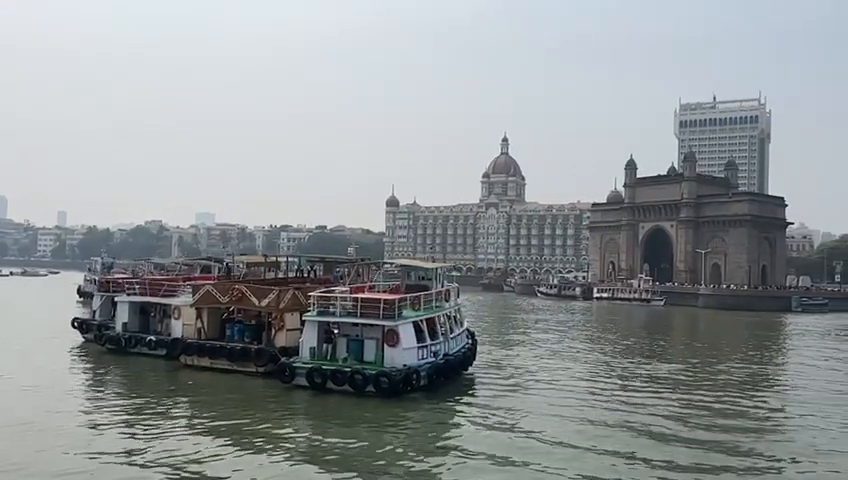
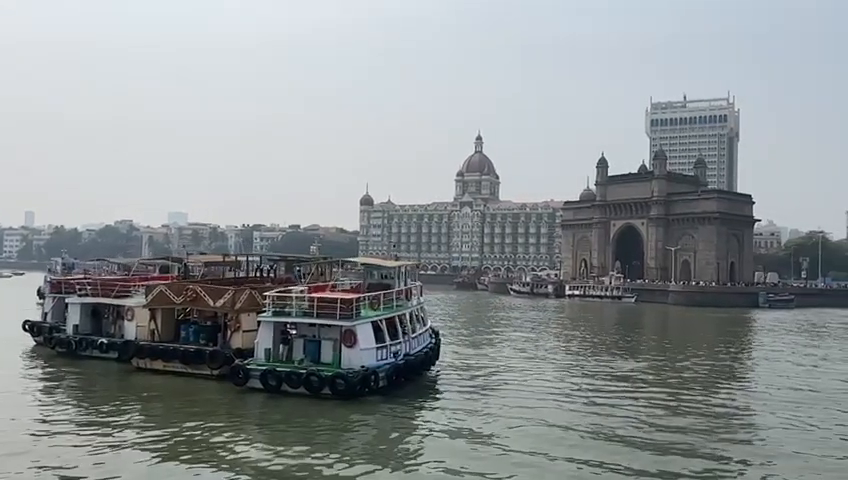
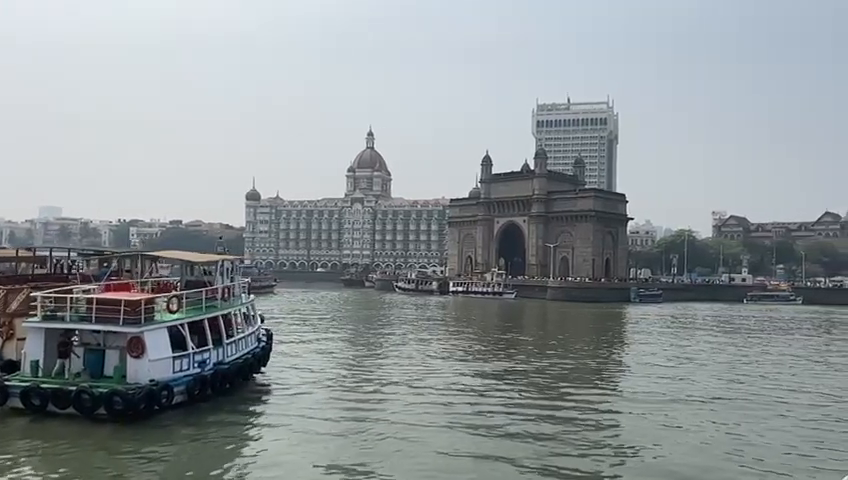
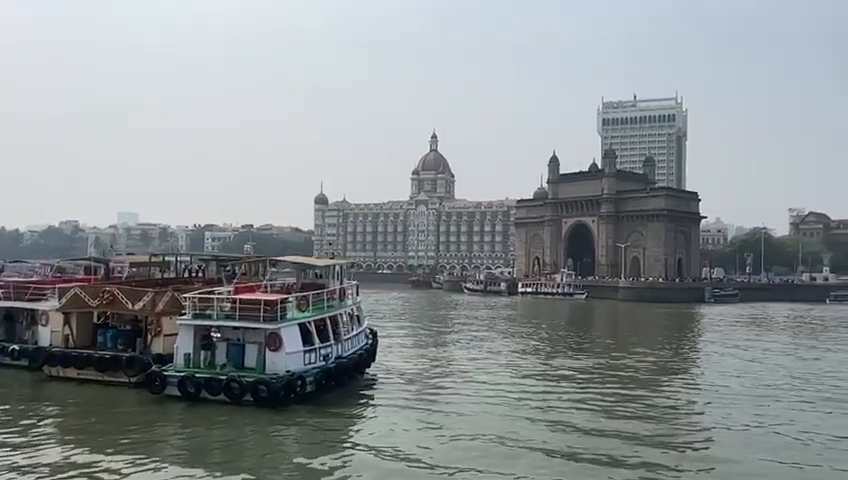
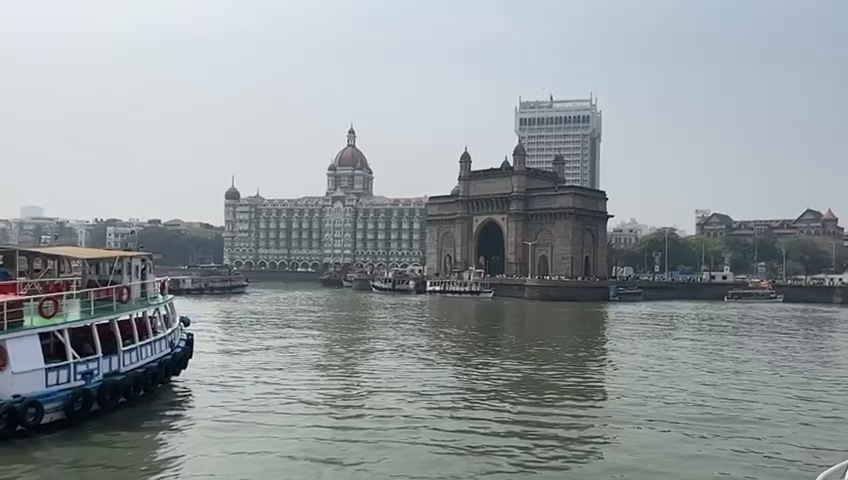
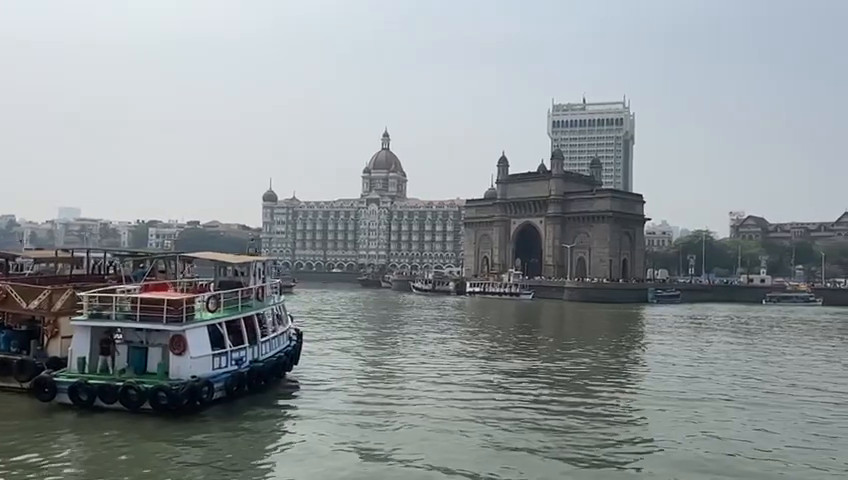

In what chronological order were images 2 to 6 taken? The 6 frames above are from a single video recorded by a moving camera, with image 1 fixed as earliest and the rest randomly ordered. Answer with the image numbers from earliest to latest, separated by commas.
2, 4, 6, 3, 5
